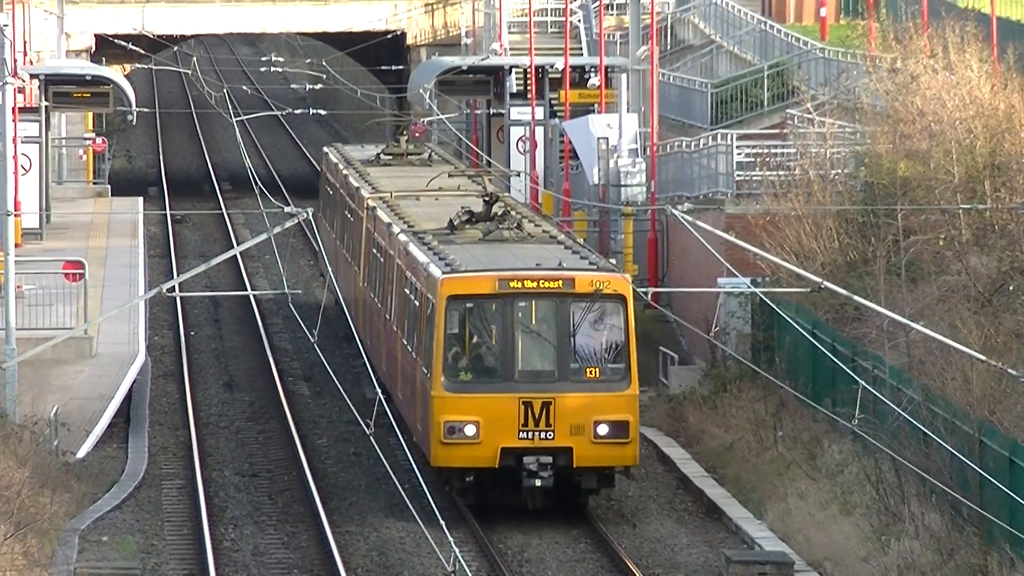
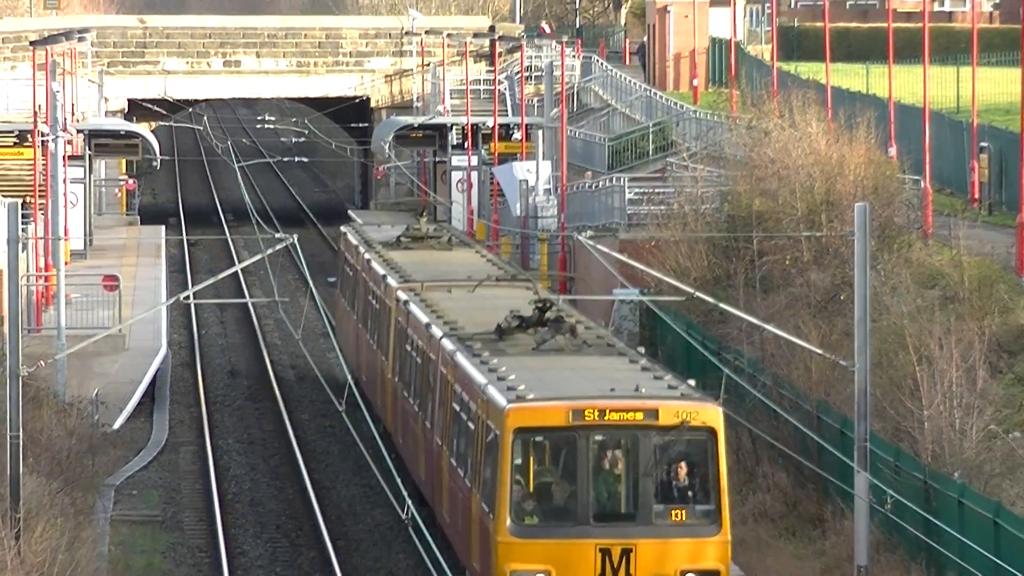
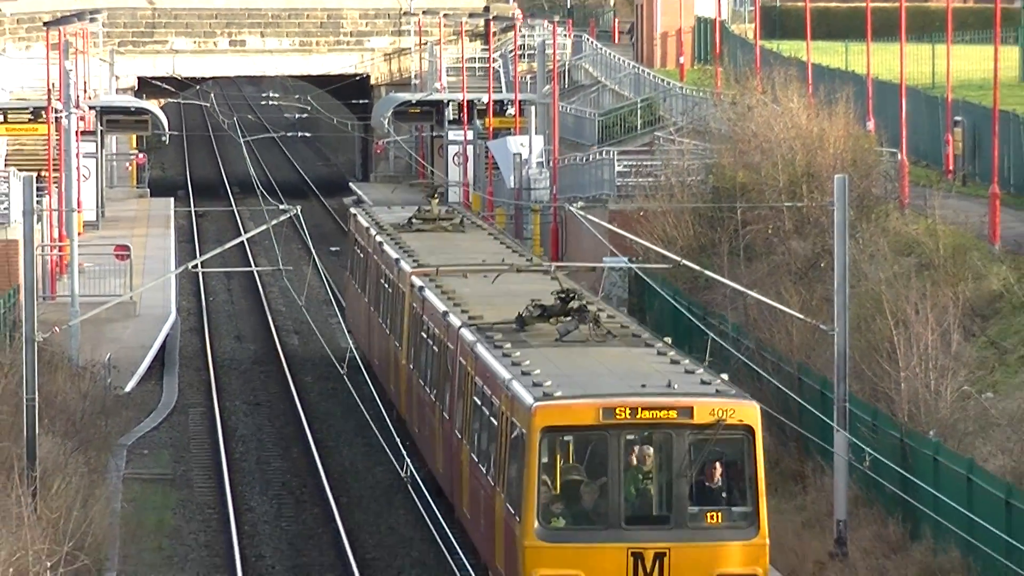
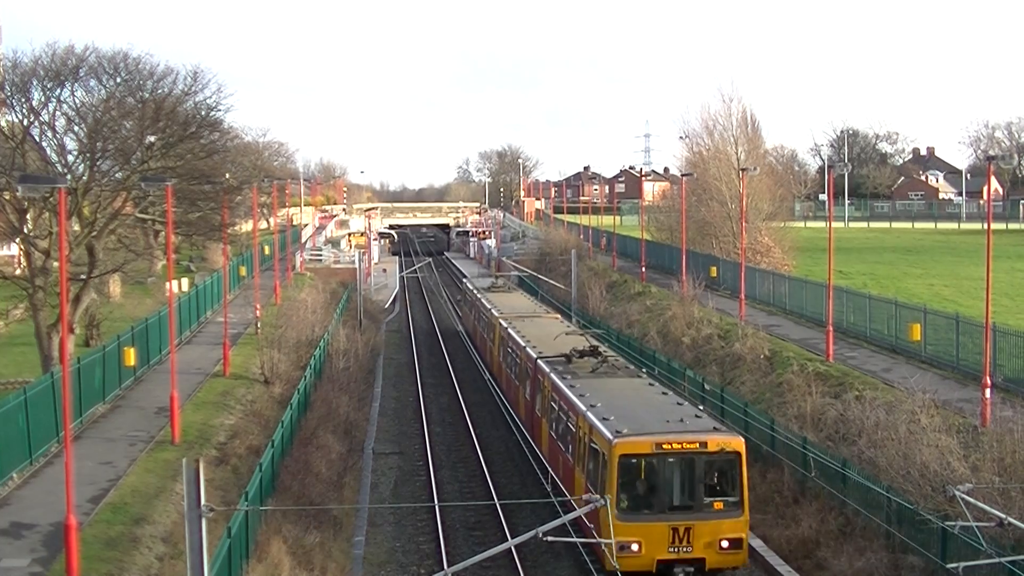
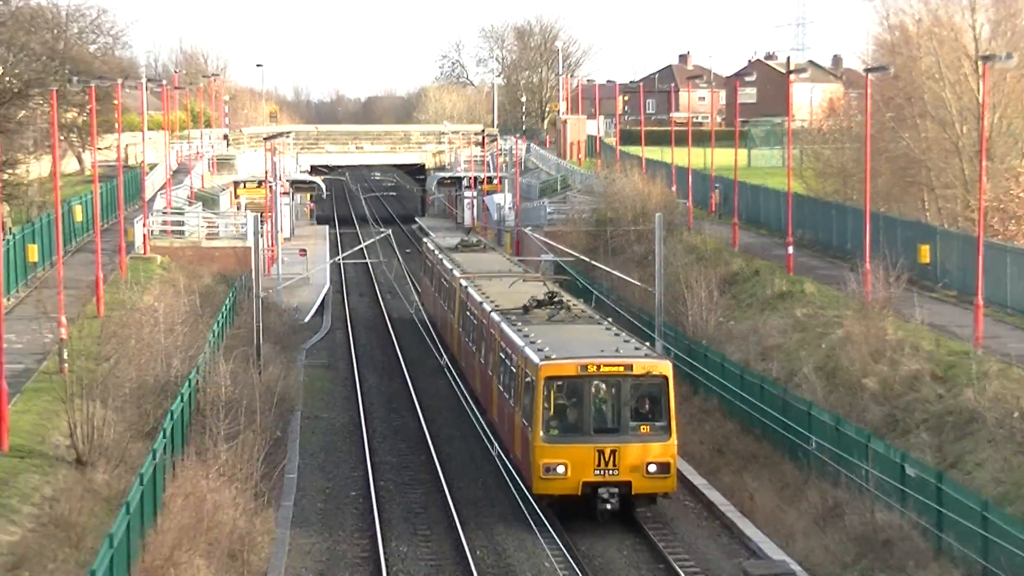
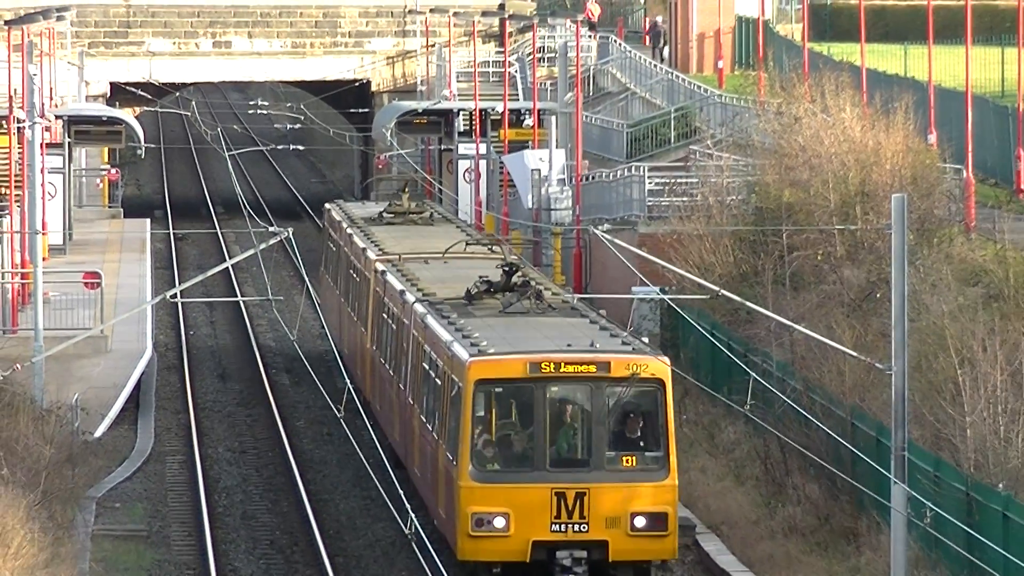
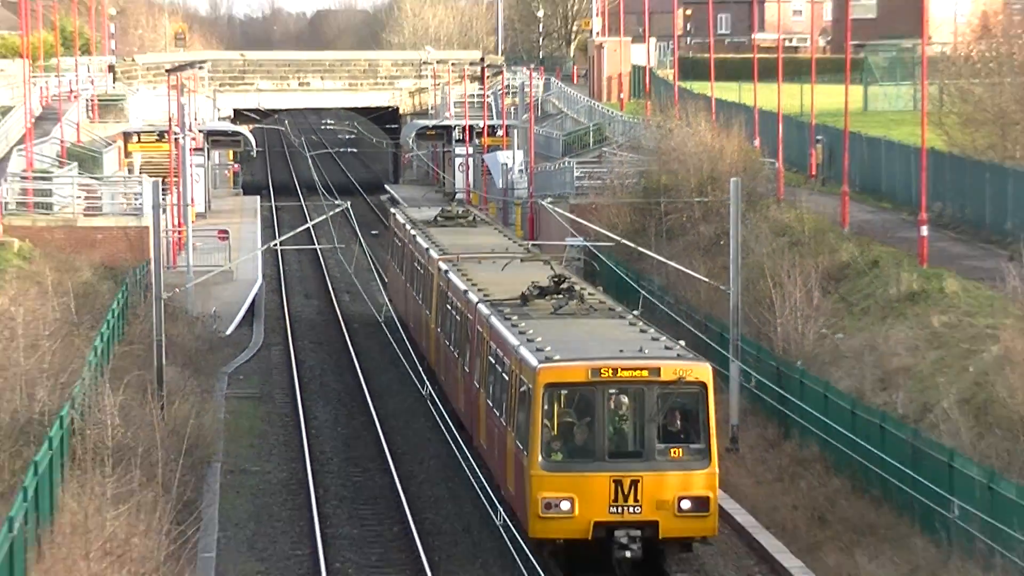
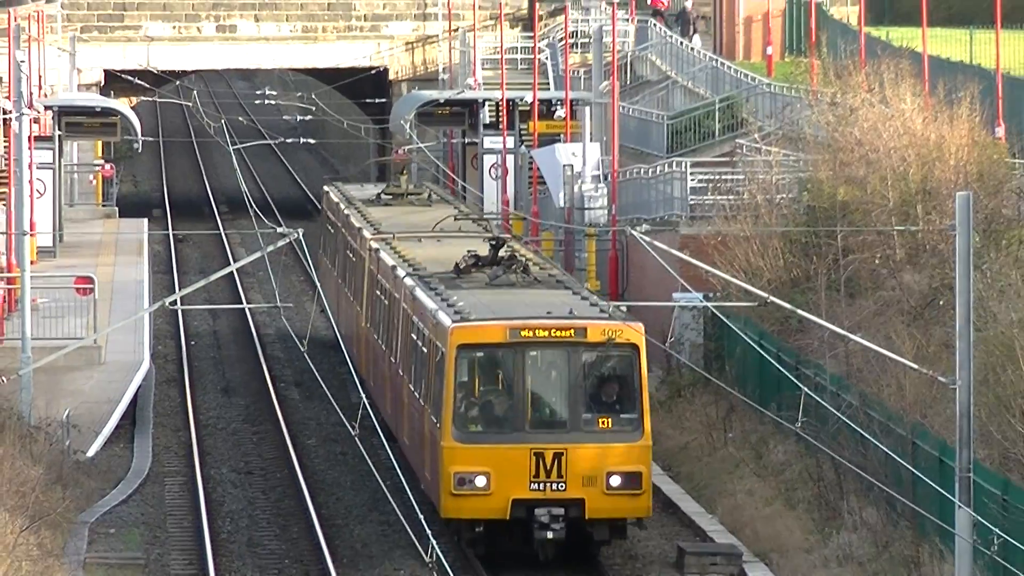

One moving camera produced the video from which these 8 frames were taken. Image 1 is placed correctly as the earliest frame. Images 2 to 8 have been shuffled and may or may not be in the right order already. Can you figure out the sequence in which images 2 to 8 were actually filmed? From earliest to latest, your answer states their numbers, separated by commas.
8, 6, 2, 3, 7, 5, 4
